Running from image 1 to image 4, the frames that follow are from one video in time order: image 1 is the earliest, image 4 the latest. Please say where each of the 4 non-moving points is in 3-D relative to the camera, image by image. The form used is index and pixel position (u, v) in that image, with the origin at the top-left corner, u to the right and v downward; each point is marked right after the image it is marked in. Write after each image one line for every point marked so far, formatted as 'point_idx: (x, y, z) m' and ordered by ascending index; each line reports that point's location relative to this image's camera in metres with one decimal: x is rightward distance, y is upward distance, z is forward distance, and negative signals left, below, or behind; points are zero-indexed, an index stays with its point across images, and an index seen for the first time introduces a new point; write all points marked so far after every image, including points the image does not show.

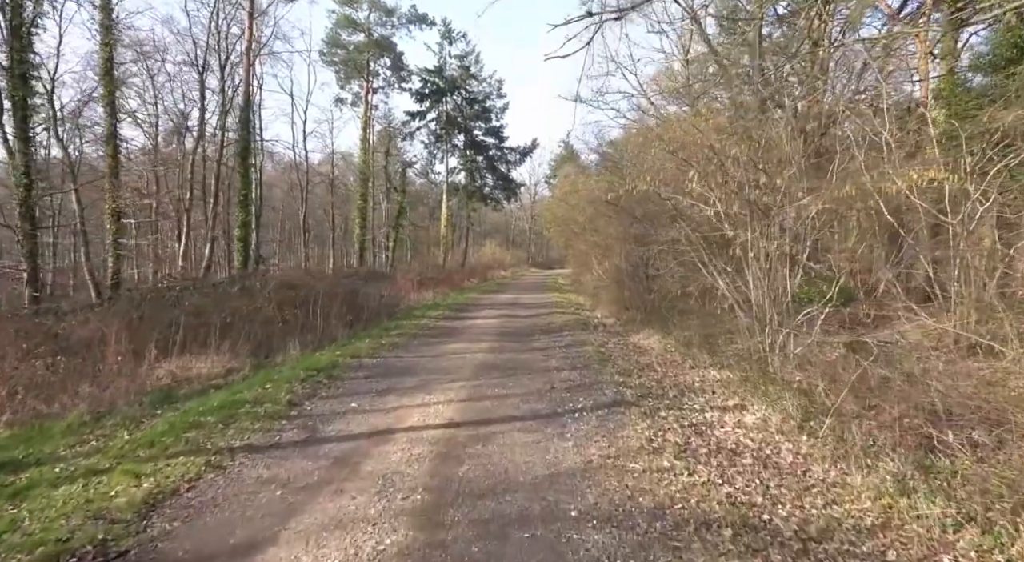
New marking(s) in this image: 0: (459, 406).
0: (-0.6, -1.4, +6.7) m
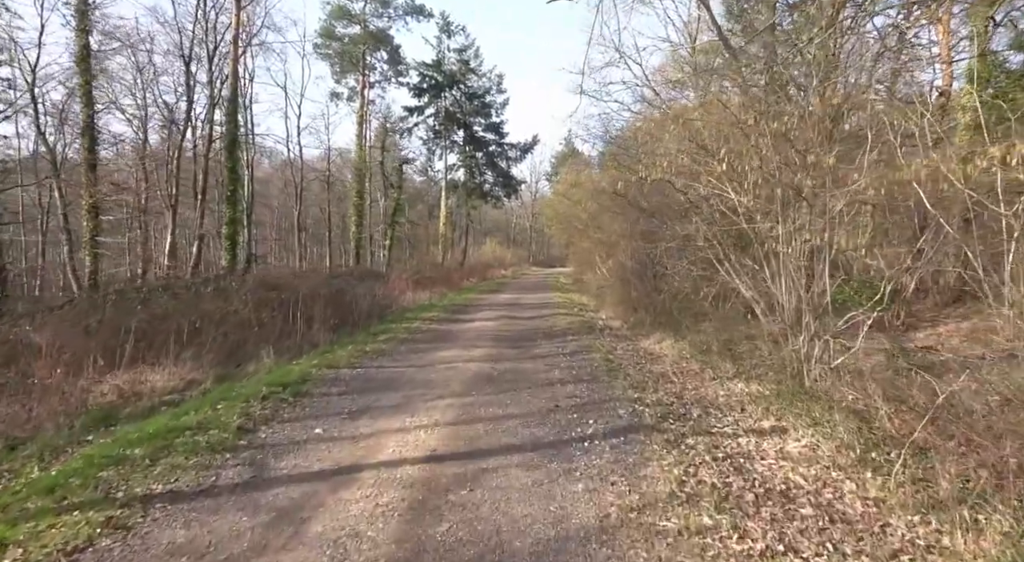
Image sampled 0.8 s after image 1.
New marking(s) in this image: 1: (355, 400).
0: (-0.6, -1.4, +5.6) m
1: (-1.7, -1.3, +6.8) m
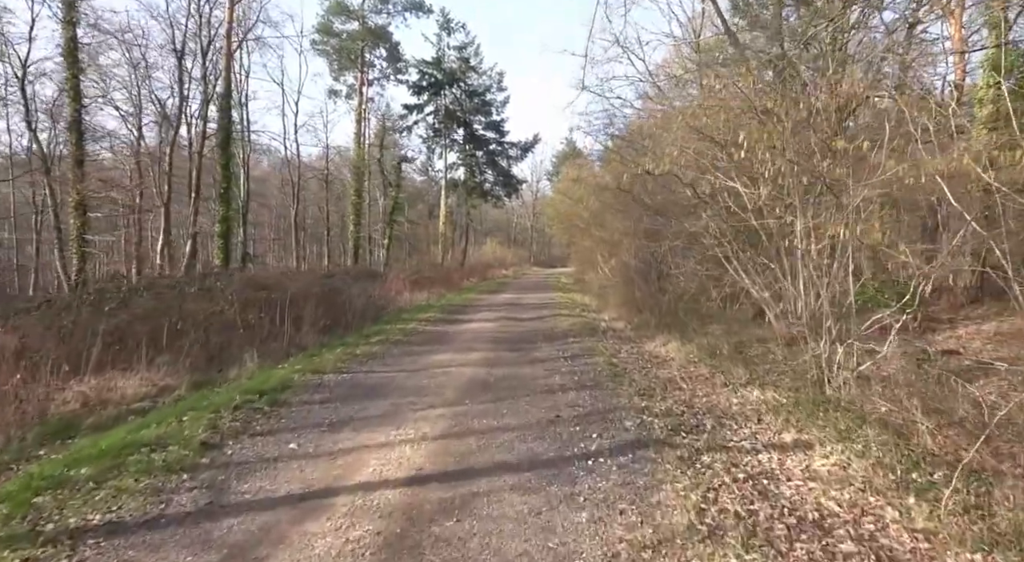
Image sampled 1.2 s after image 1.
0: (-0.6, -1.4, +5.1) m
1: (-1.7, -1.3, +6.2) m
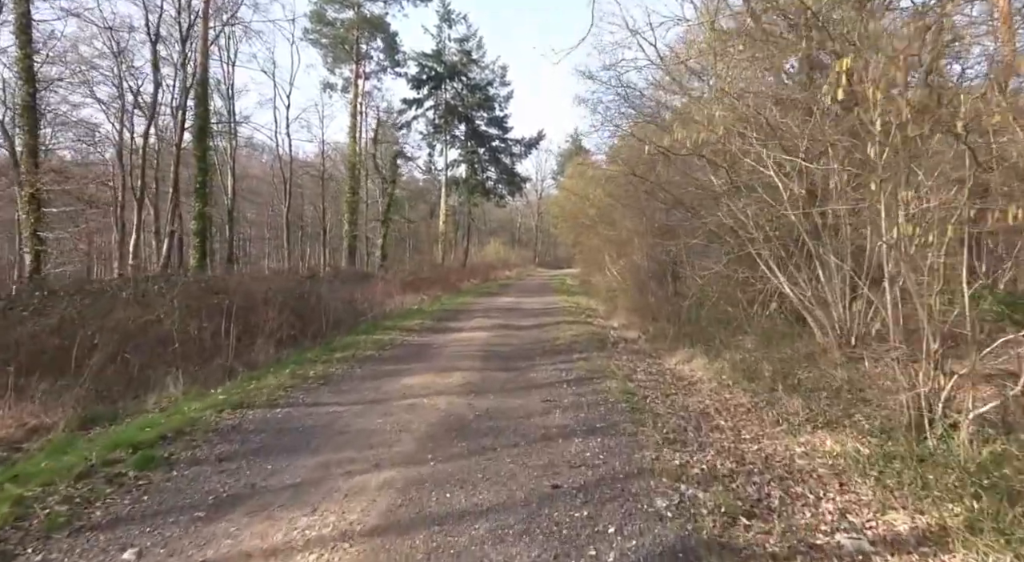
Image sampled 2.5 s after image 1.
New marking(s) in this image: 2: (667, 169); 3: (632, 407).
0: (-0.8, -1.4, +3.2) m
1: (-1.9, -1.3, +4.3) m
2: (+3.2, +2.3, +12.6) m
3: (+1.3, -1.3, +6.5) m
